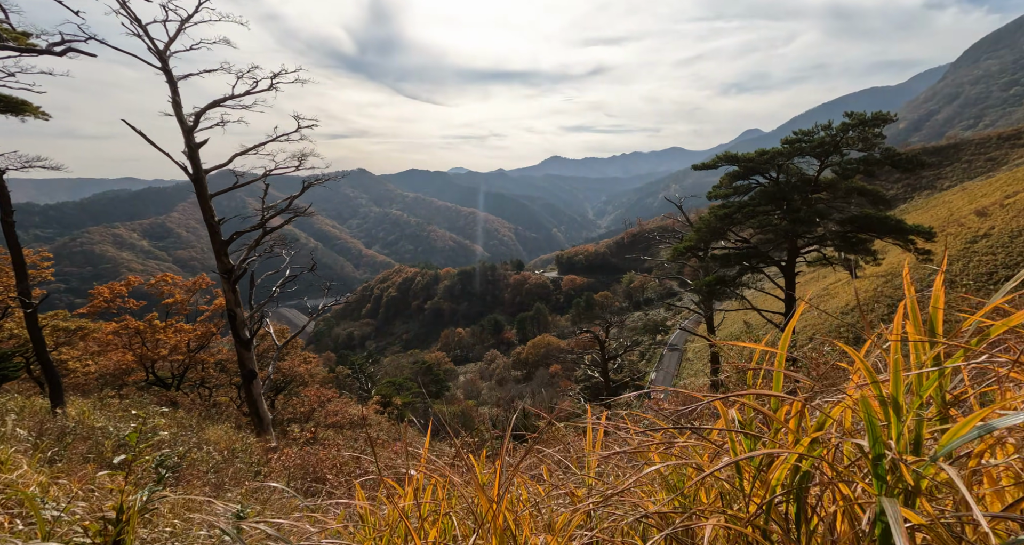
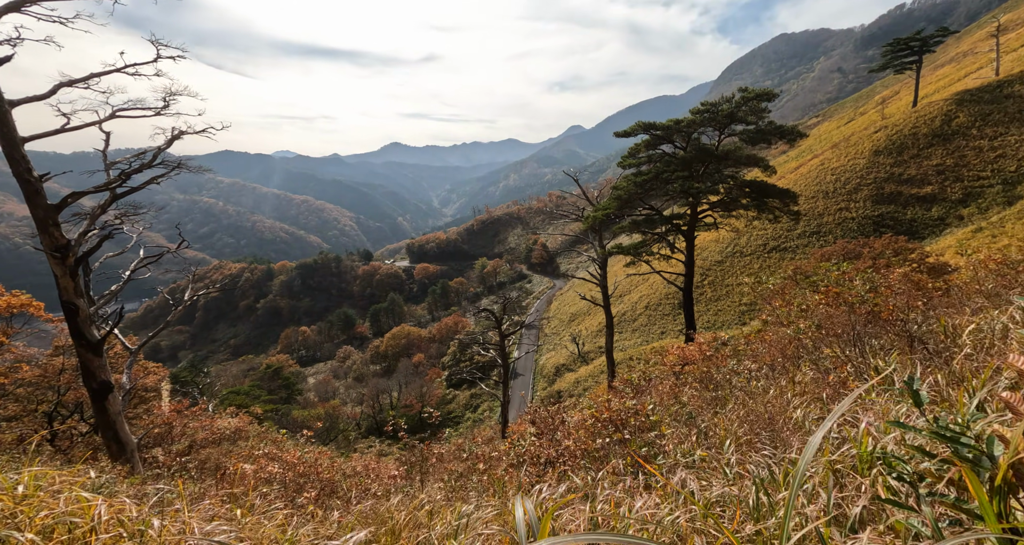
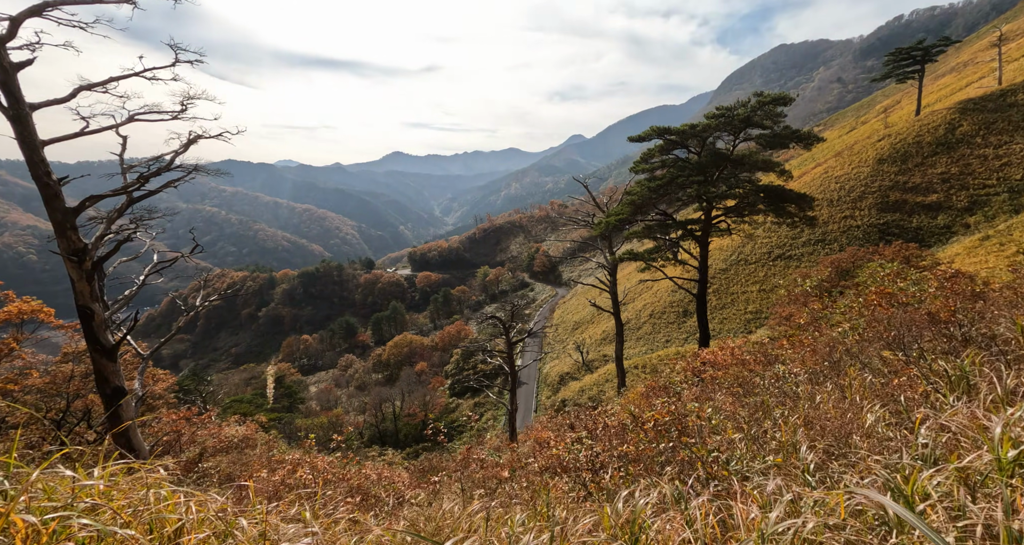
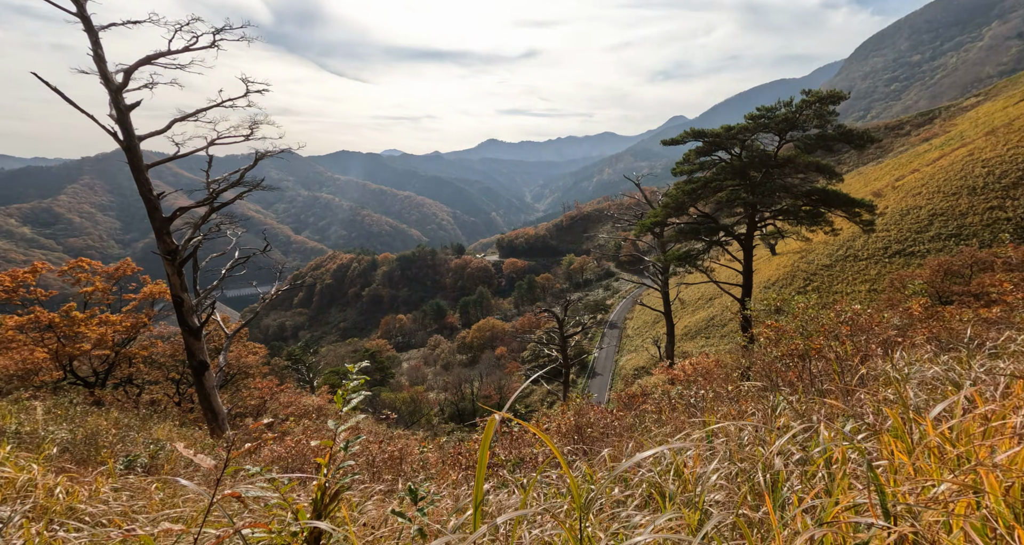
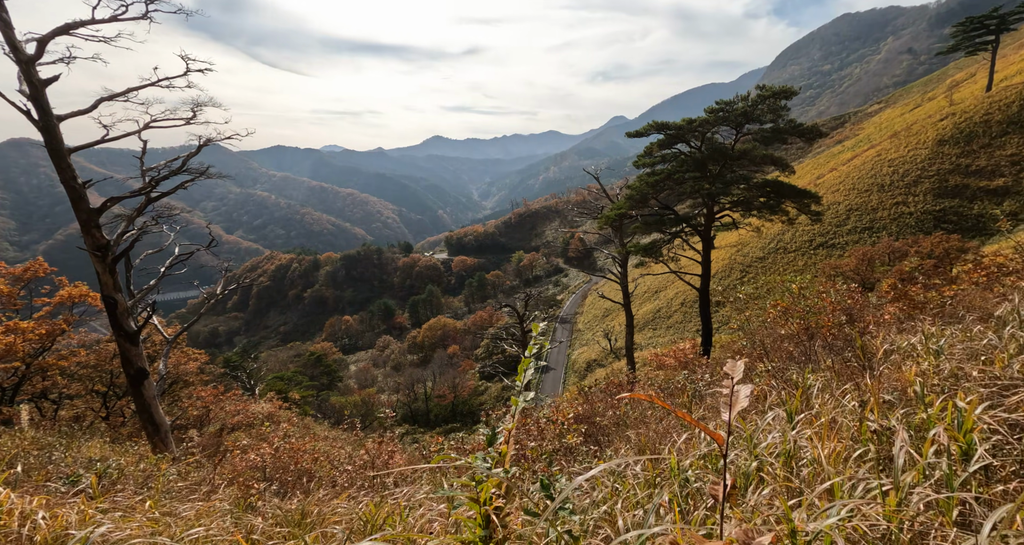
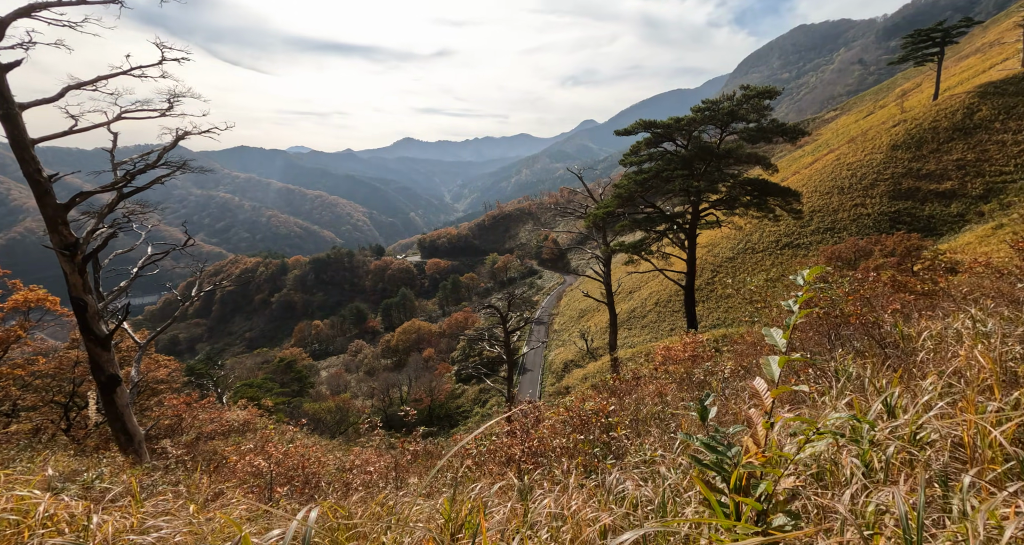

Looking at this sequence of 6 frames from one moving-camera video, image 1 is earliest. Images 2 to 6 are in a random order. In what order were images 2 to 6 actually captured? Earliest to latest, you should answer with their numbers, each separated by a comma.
4, 5, 6, 2, 3
